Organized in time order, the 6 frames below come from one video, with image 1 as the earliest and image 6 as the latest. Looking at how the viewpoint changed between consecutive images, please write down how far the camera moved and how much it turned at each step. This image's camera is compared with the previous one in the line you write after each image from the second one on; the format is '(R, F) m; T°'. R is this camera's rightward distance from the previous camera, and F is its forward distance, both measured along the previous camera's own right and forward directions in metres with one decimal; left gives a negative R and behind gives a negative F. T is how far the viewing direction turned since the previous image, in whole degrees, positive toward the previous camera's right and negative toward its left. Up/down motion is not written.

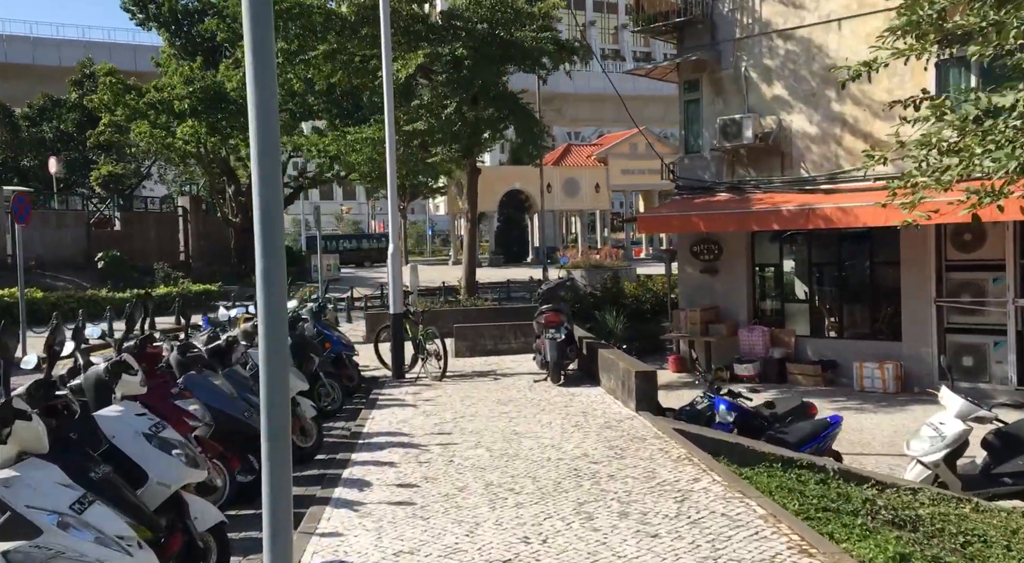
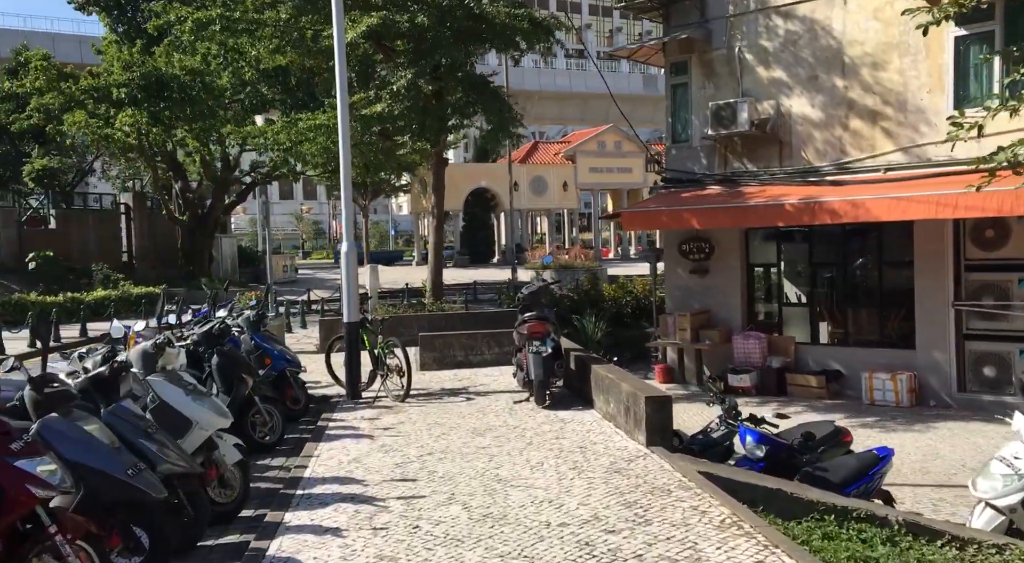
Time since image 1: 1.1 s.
(-0.1, +1.6) m; +2°
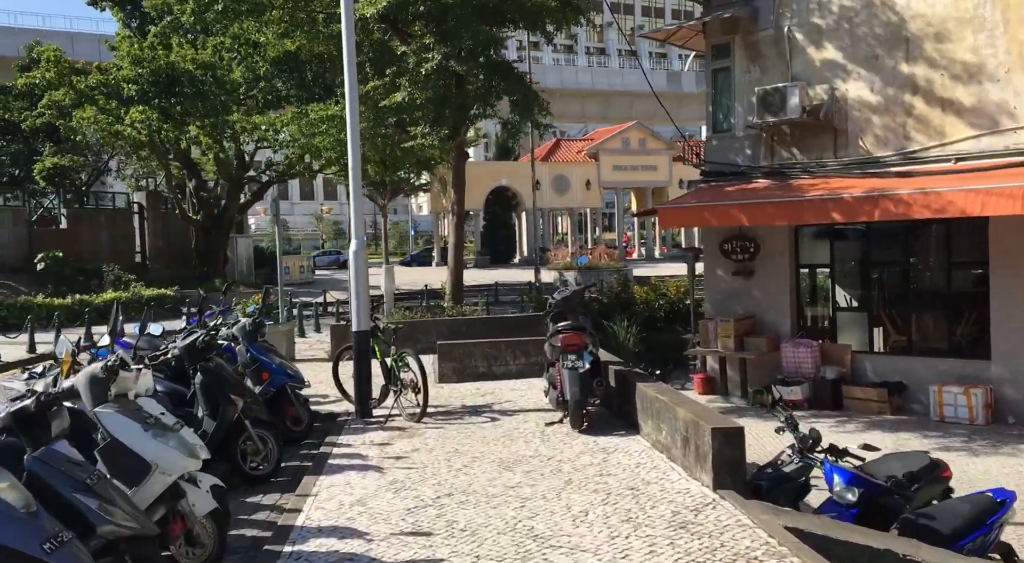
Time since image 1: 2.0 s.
(-0.1, +1.1) m; -1°
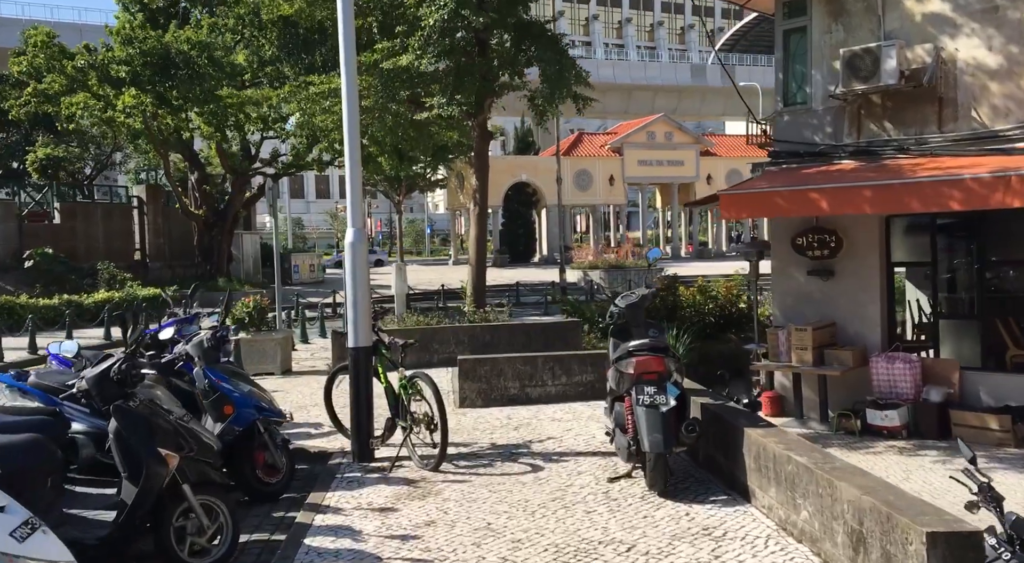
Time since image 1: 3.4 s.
(-0.2, +2.1) m; -1°
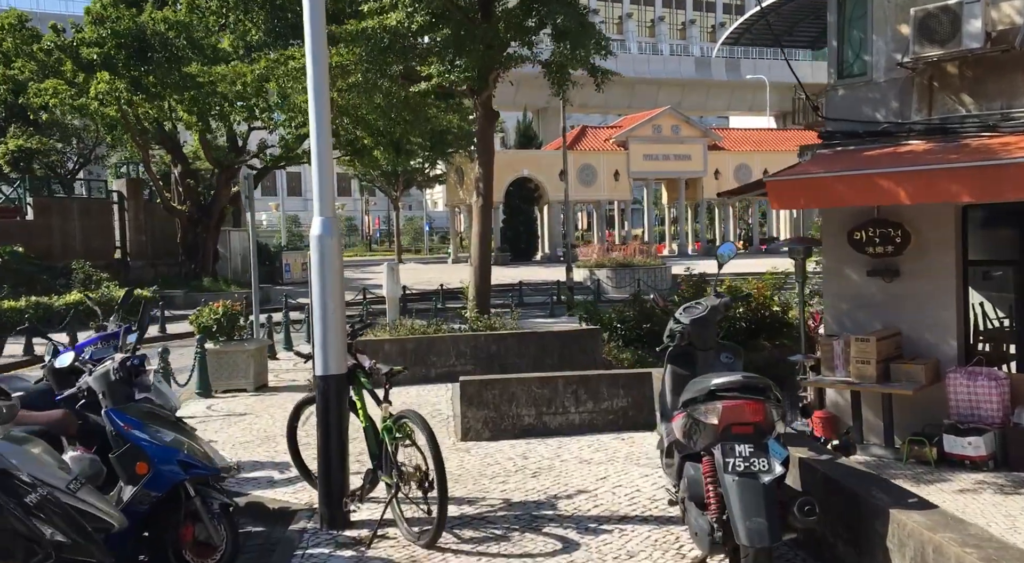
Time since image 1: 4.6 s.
(-0.1, +1.6) m; 0°
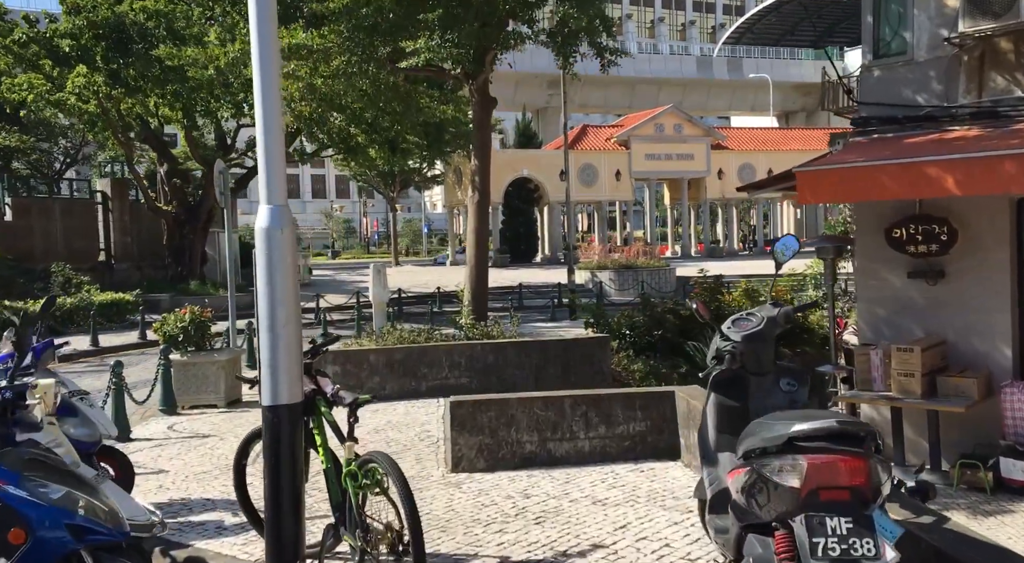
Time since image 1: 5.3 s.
(0.0, +1.0) m; 0°
